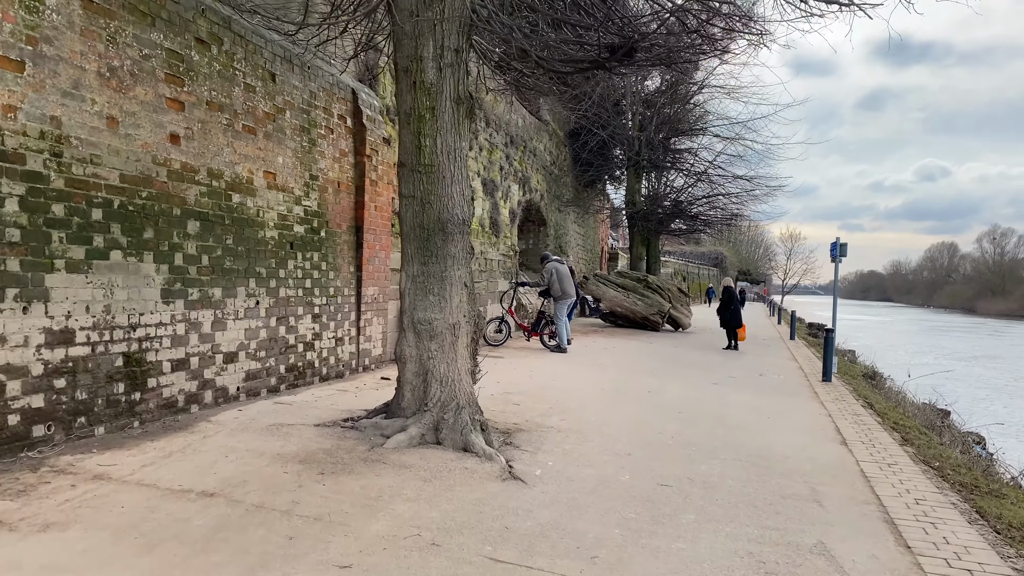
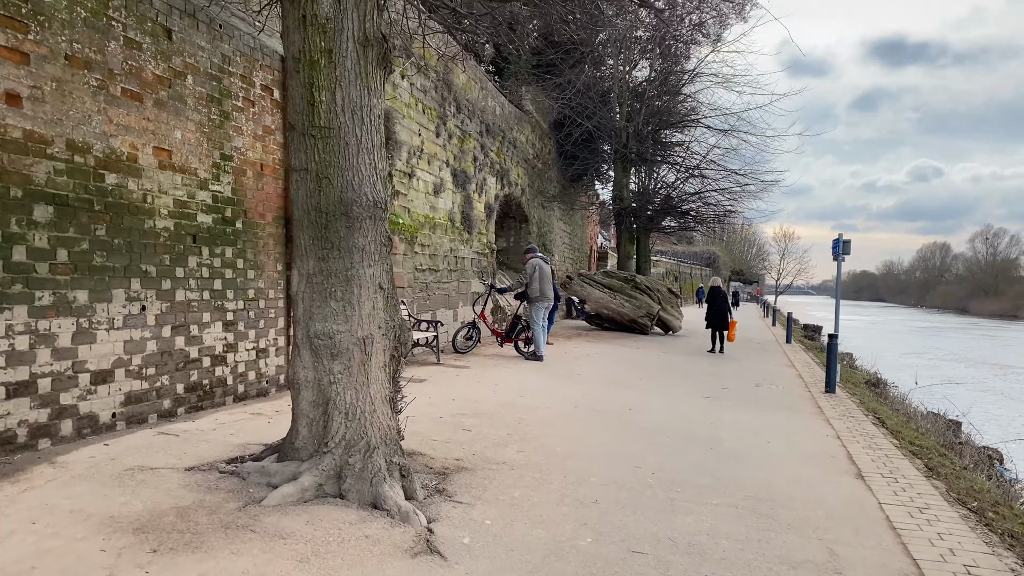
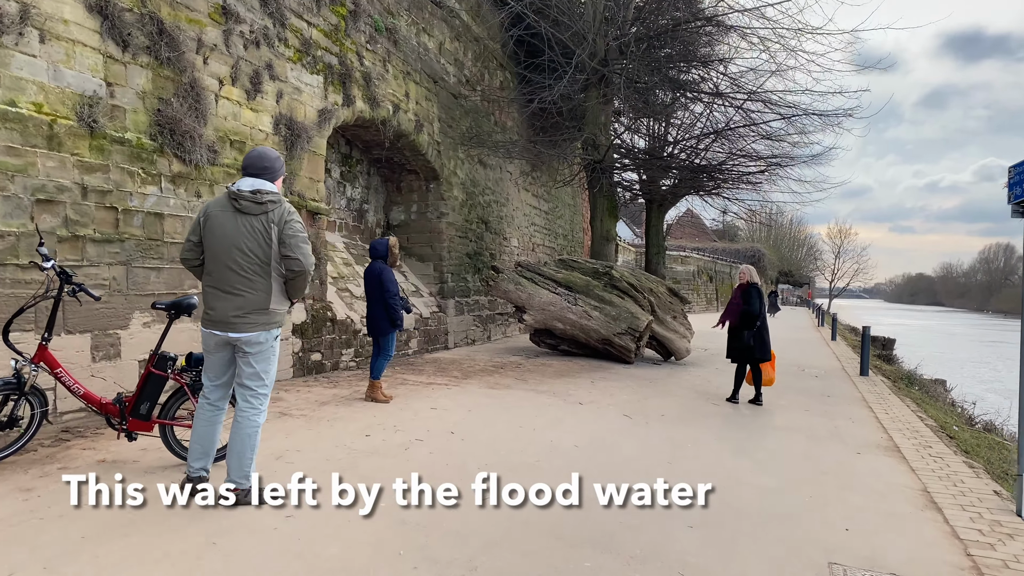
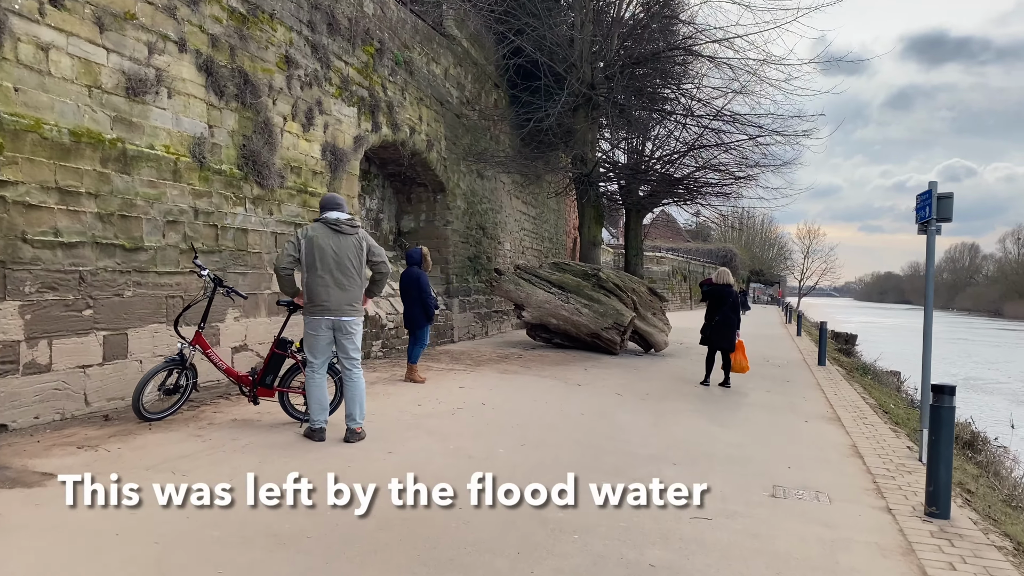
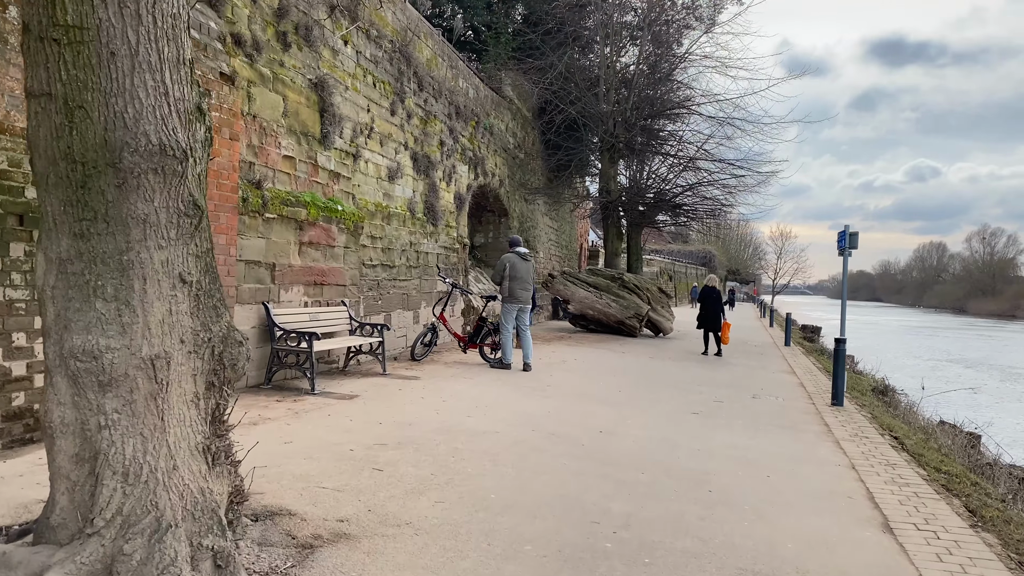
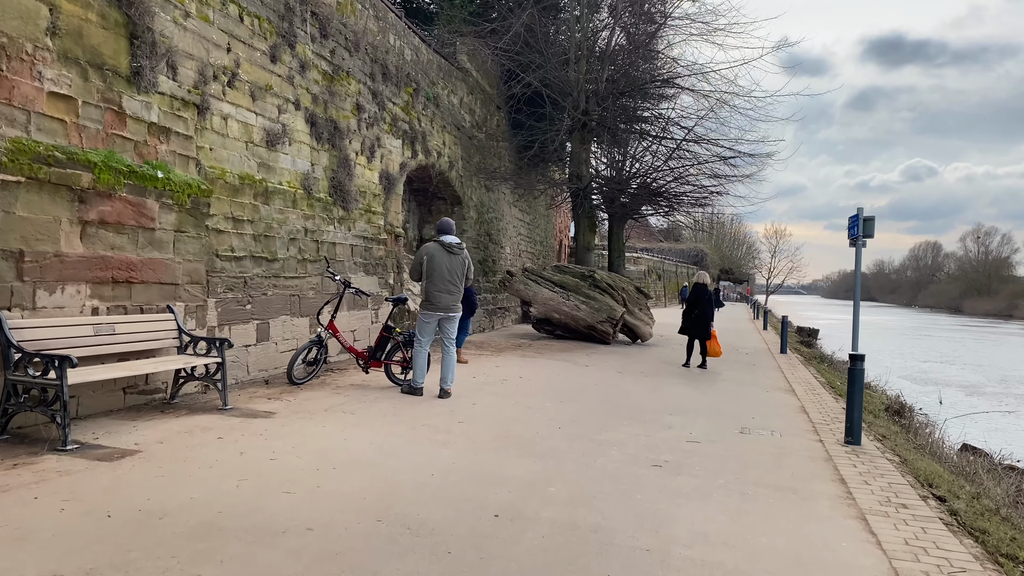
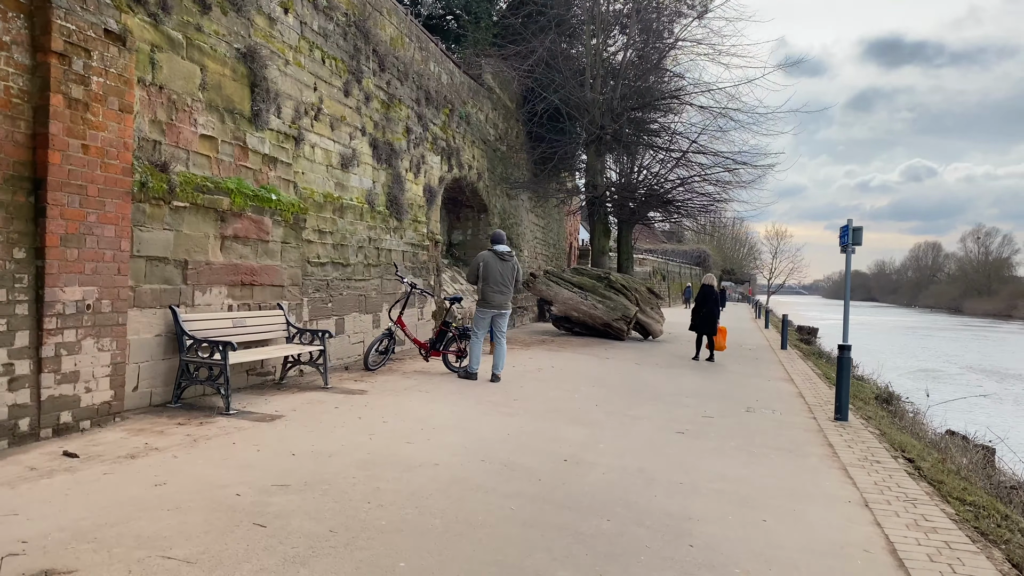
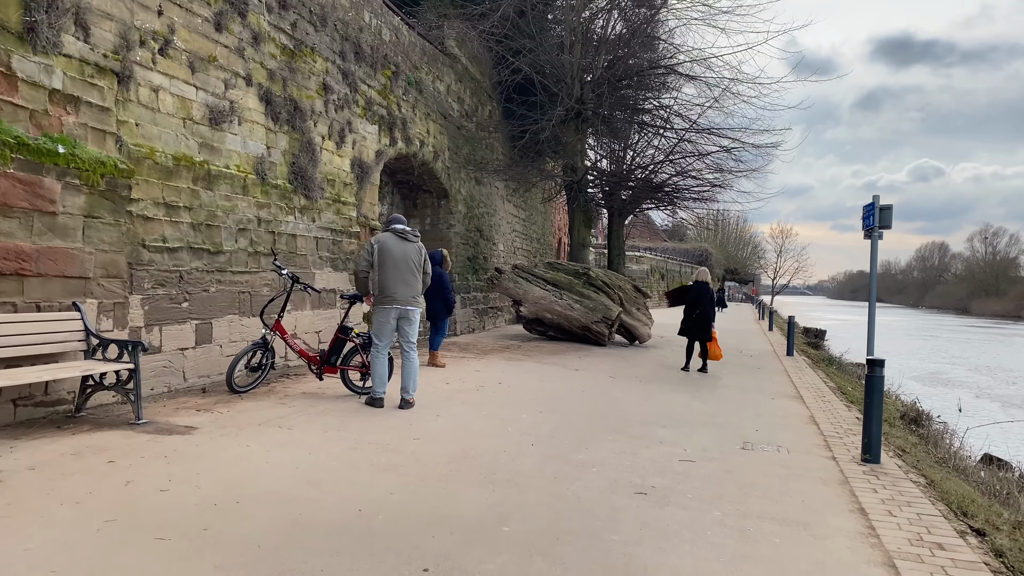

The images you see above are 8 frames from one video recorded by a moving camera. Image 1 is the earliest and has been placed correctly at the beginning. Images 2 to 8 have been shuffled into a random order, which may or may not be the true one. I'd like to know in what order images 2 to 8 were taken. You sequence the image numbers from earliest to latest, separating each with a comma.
2, 5, 7, 6, 8, 4, 3
